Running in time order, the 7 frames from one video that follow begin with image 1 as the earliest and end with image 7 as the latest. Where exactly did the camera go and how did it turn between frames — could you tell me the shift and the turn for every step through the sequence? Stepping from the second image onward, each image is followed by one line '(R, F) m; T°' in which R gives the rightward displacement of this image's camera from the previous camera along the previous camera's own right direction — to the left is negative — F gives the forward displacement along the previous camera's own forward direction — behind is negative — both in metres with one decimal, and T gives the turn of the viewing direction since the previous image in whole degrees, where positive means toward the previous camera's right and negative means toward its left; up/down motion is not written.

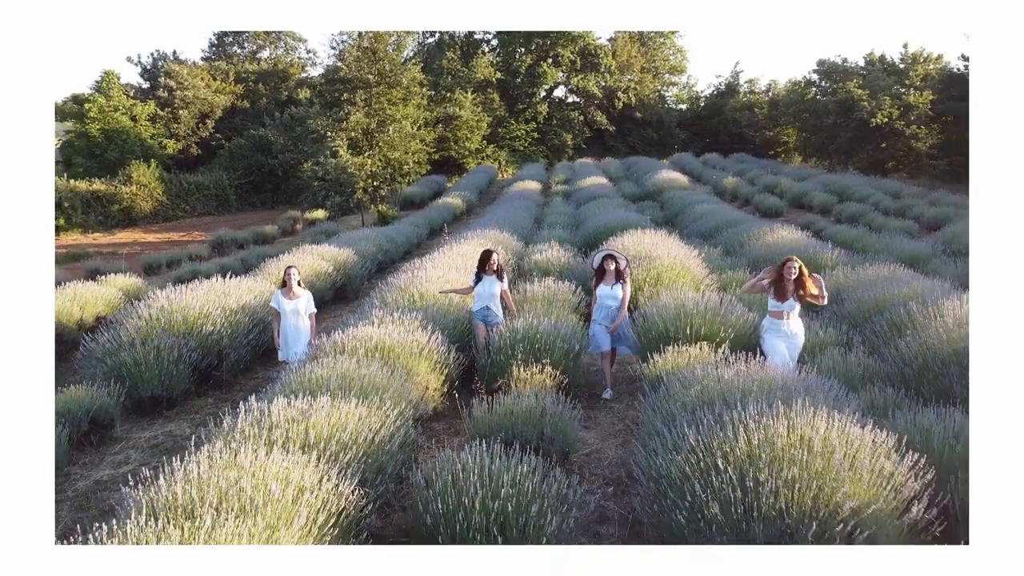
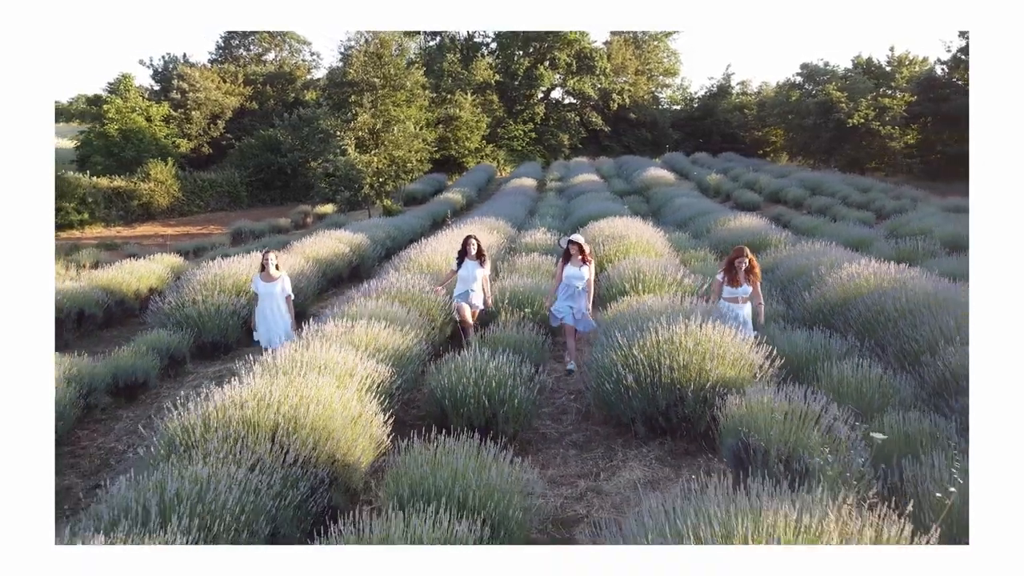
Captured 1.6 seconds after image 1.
(+0.1, -1.3) m; 0°
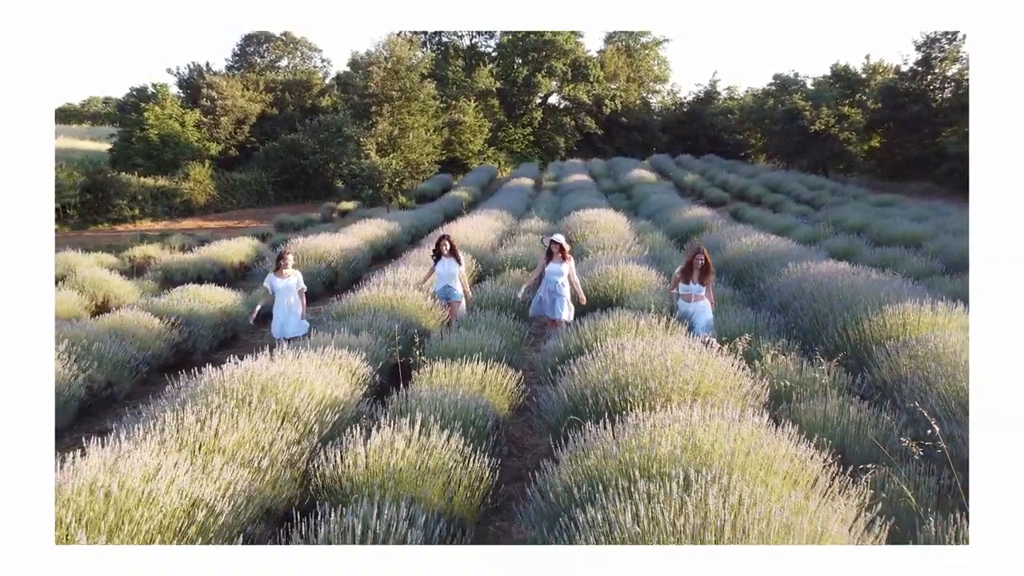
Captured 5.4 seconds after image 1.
(0.0, -2.8) m; 0°
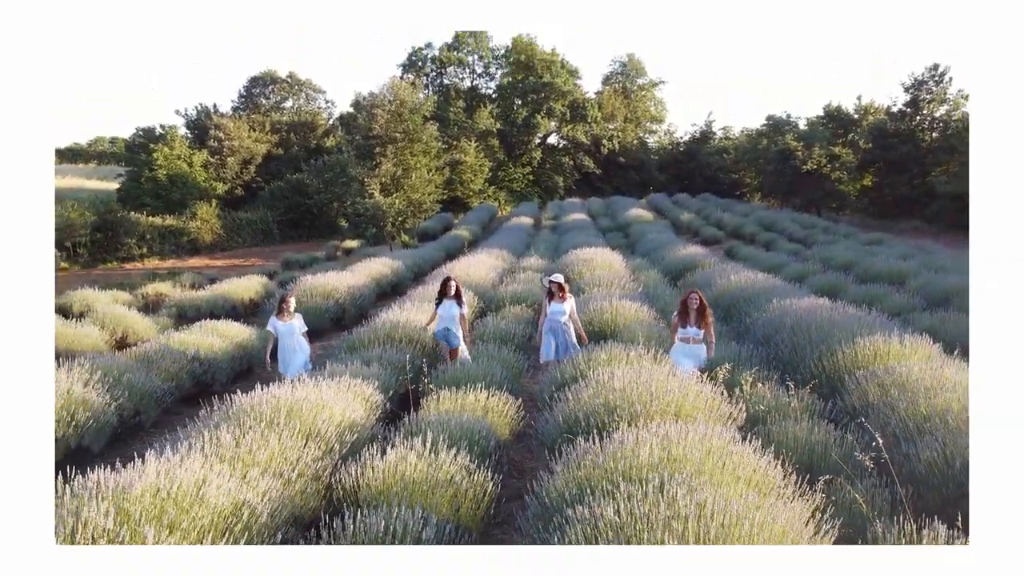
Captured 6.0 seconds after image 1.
(0.0, -0.4) m; 0°
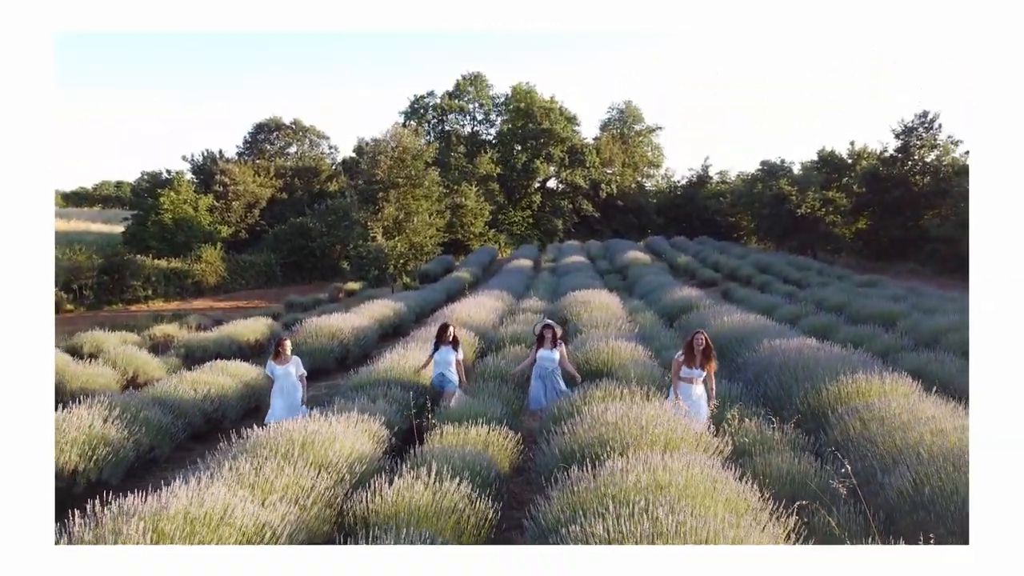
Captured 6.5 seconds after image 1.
(0.0, -0.3) m; 0°
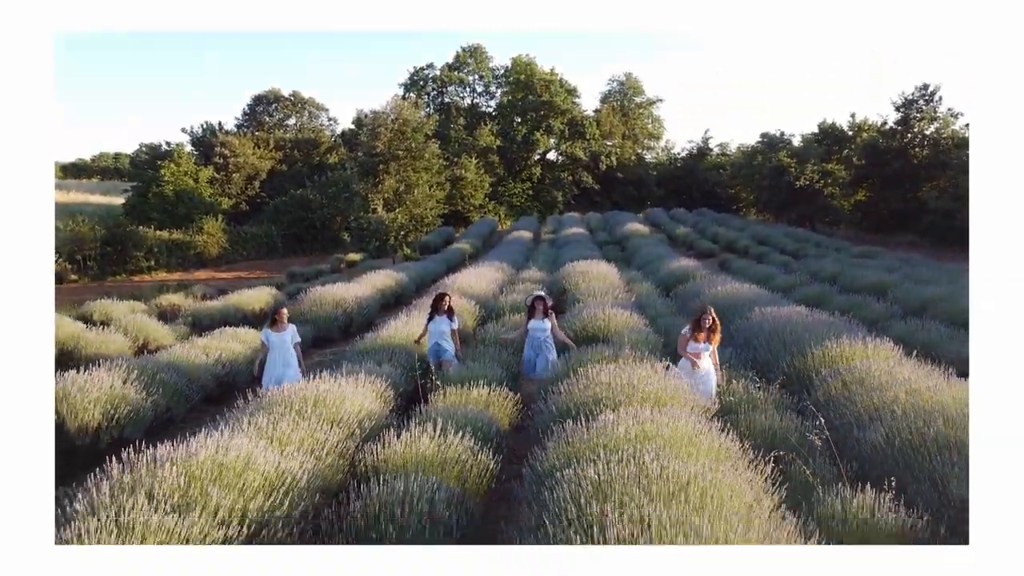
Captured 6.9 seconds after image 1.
(0.0, -0.2) m; 0°
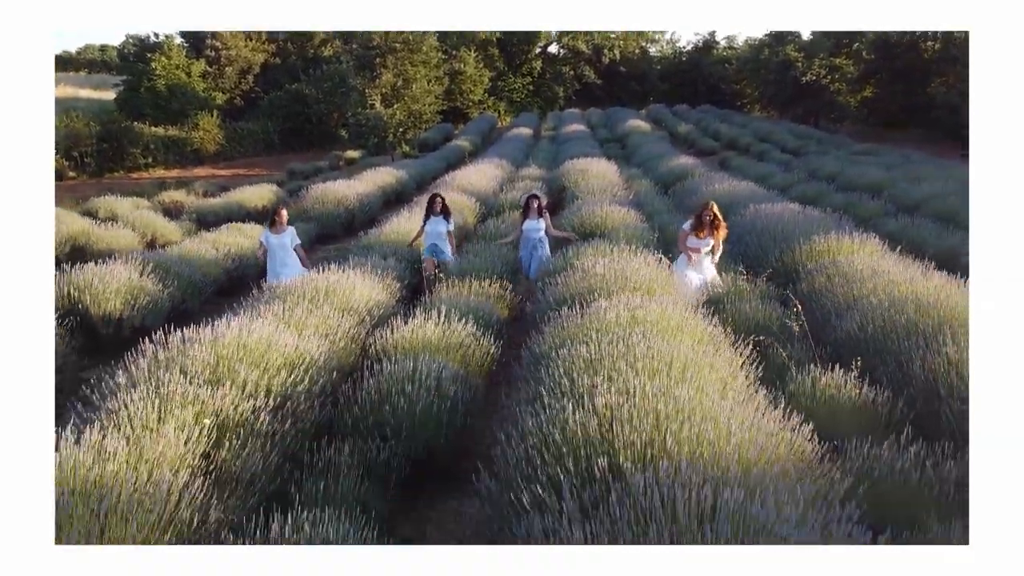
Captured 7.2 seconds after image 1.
(0.0, -0.2) m; 0°
